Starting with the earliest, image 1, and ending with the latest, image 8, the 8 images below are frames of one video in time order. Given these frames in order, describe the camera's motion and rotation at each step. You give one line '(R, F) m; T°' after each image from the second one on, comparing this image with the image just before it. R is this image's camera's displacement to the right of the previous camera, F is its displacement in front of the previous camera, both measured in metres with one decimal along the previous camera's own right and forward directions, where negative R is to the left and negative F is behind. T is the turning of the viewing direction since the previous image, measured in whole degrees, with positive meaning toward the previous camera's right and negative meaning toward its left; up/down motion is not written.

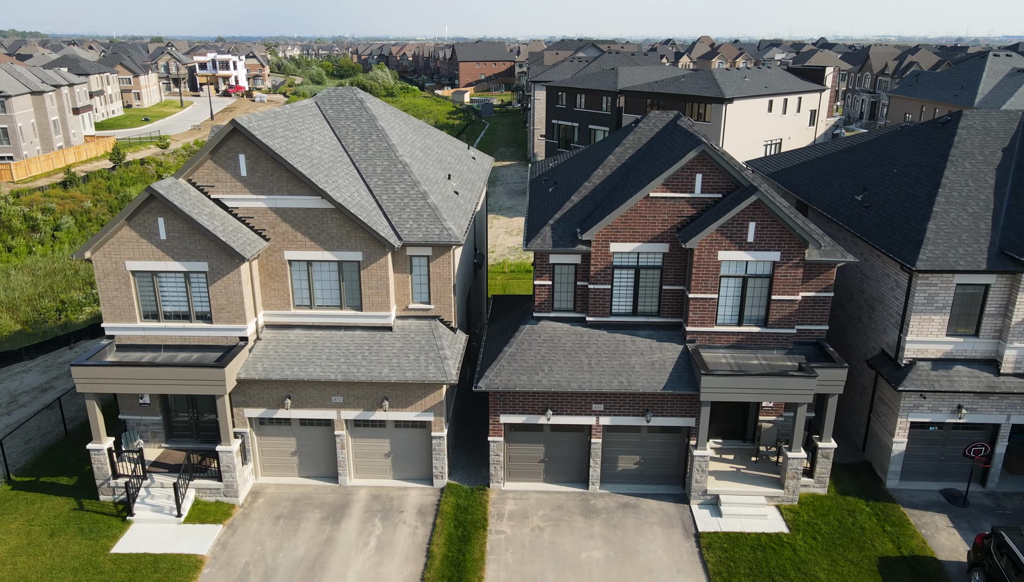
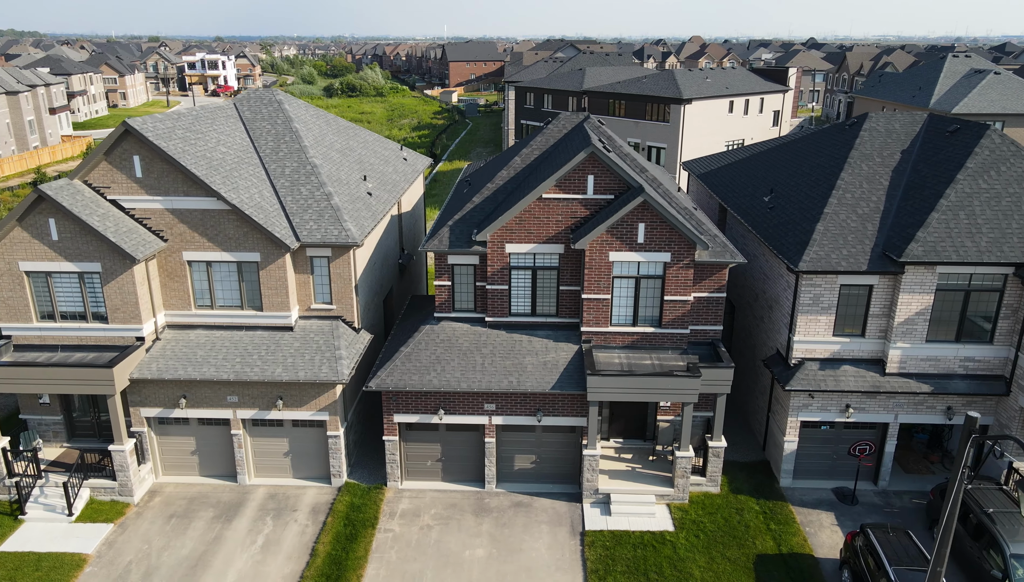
(+2.9, -0.2) m; 0°
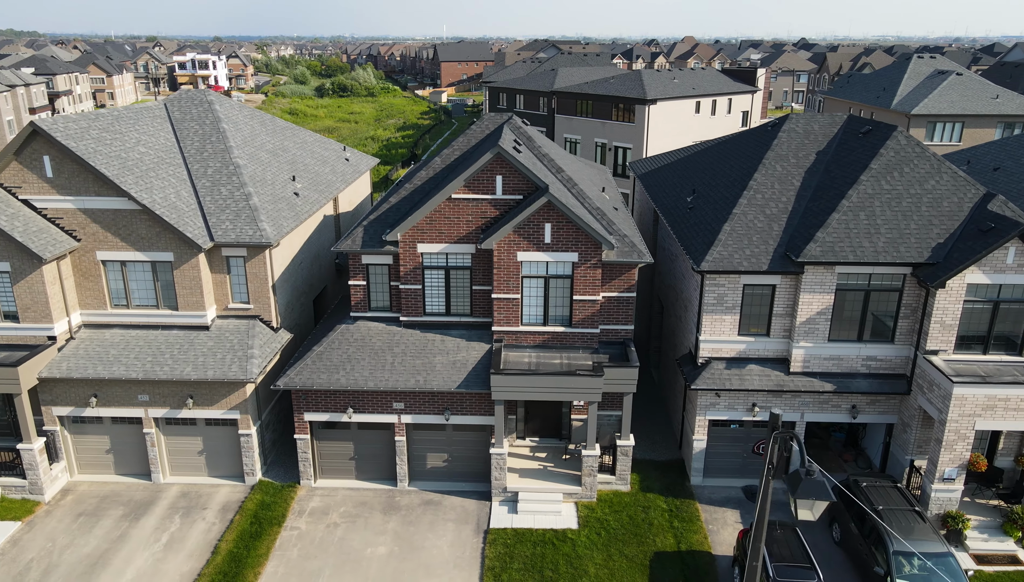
(+2.5, -0.1) m; 0°
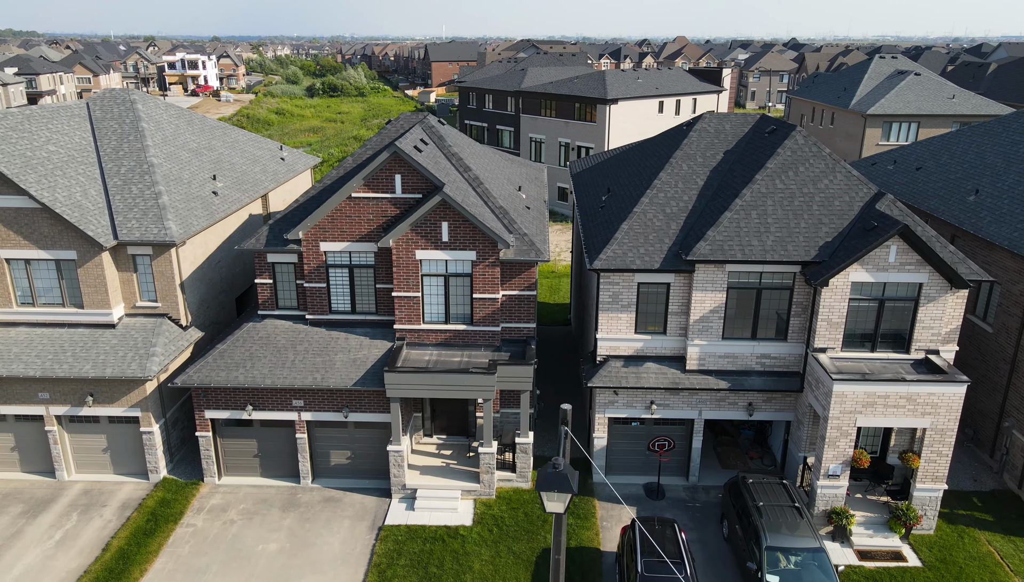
(+2.8, -0.1) m; 0°
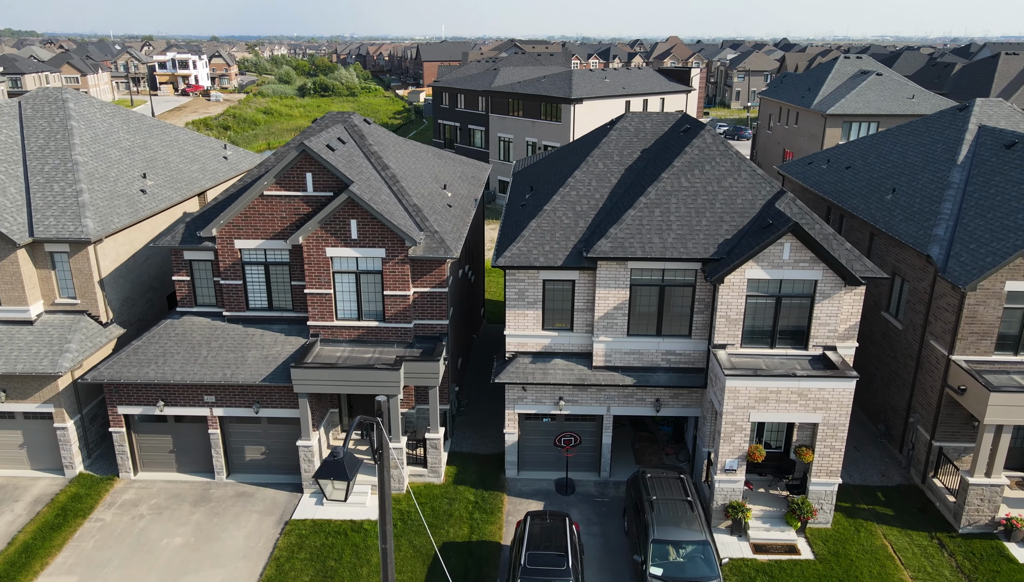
(+2.5, -0.2) m; 0°
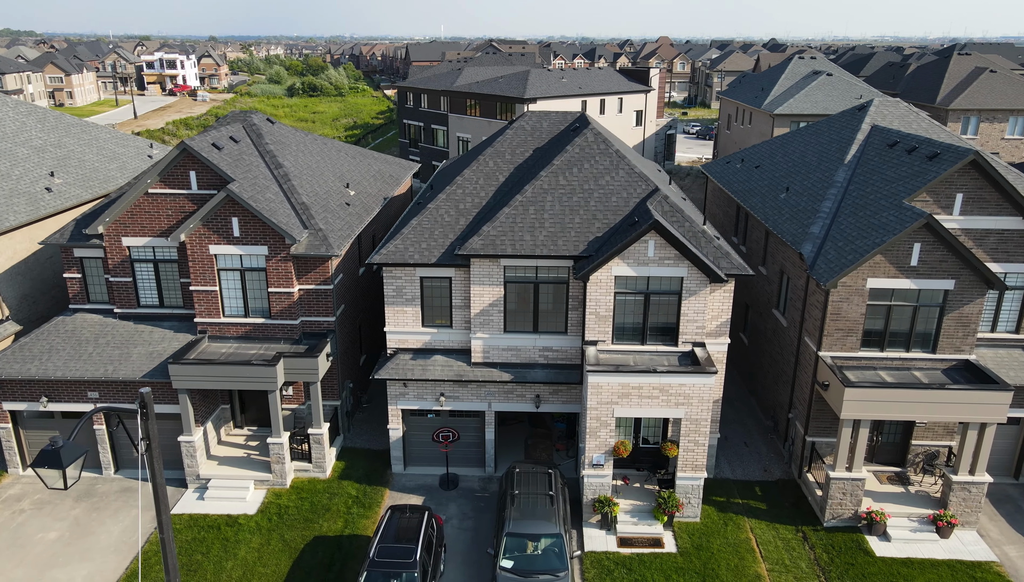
(+3.3, -0.2) m; 0°
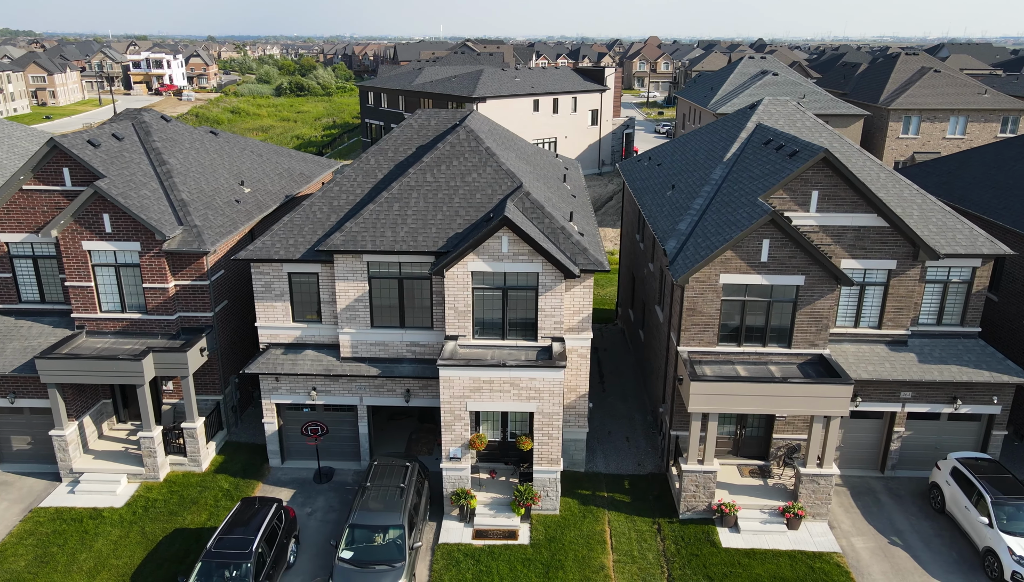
(+3.6, -0.2) m; 0°
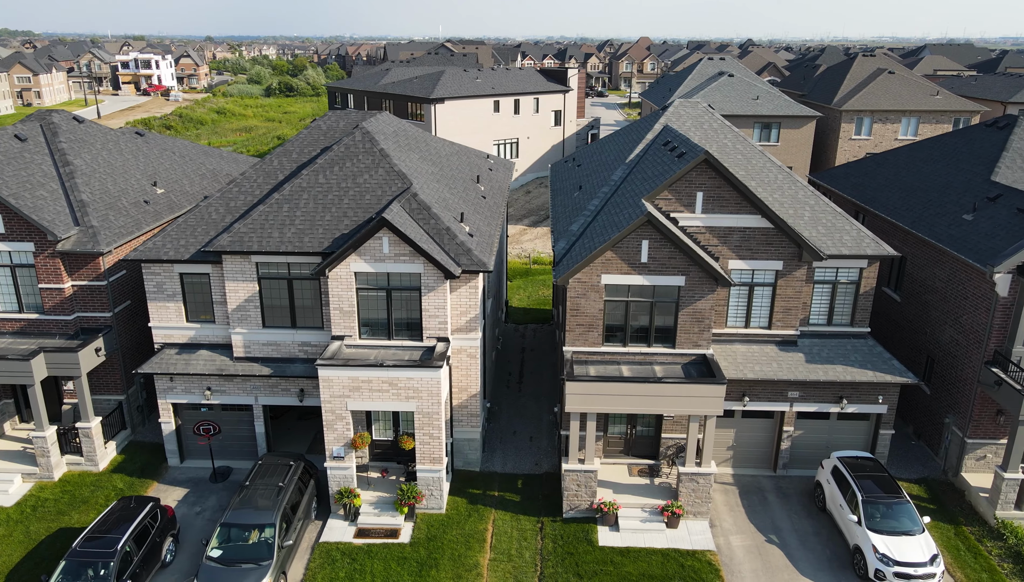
(+3.0, -0.1) m; 0°
